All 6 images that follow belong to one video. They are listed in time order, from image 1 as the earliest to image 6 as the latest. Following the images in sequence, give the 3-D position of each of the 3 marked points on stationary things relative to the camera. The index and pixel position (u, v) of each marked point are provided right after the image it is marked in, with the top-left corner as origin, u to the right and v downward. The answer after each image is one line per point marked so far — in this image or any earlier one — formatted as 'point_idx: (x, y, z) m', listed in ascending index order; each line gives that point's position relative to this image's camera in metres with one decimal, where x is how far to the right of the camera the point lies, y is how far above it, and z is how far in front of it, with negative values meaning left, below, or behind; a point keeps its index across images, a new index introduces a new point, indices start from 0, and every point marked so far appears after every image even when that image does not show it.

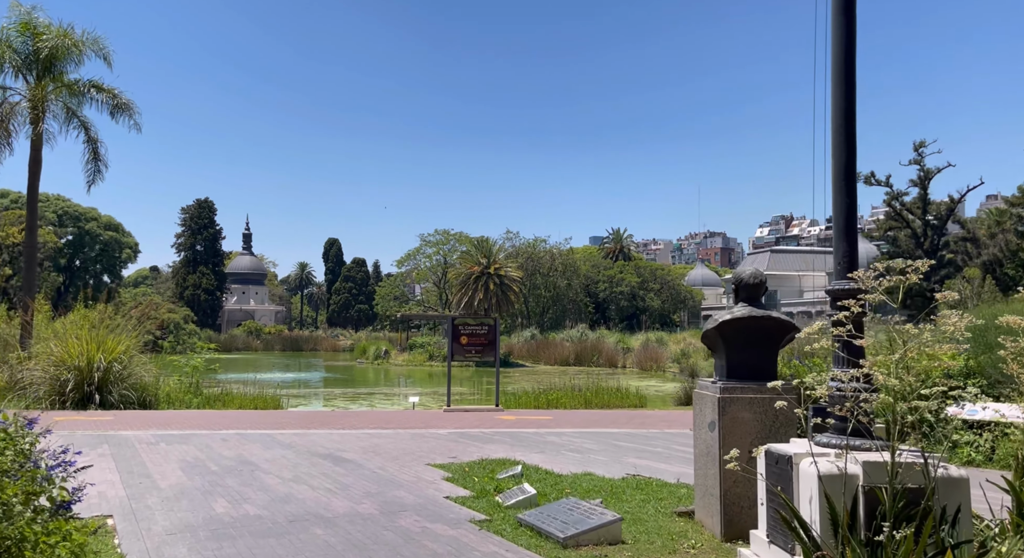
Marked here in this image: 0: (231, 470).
0: (-2.6, -1.8, +8.9) m
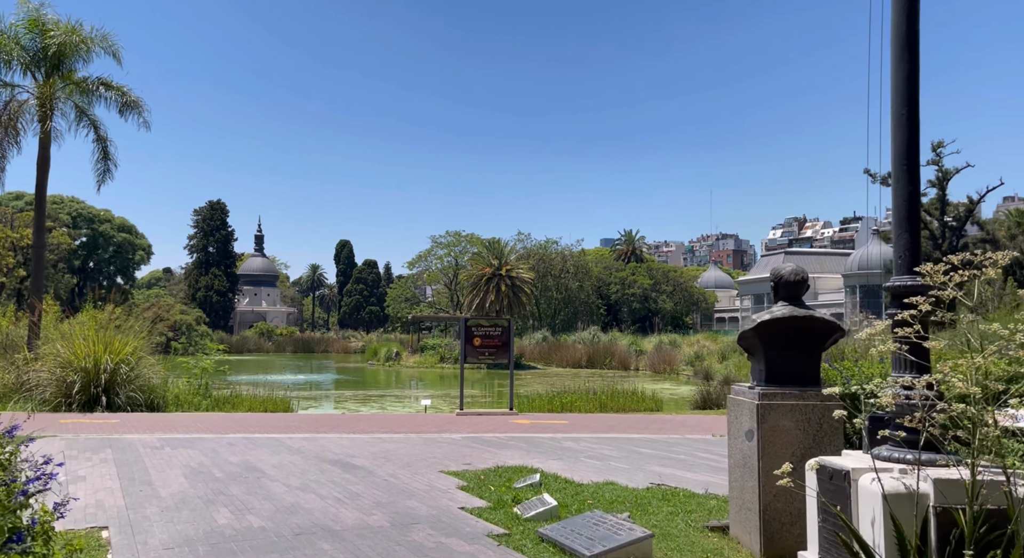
0: (-2.5, -1.8, +8.5) m
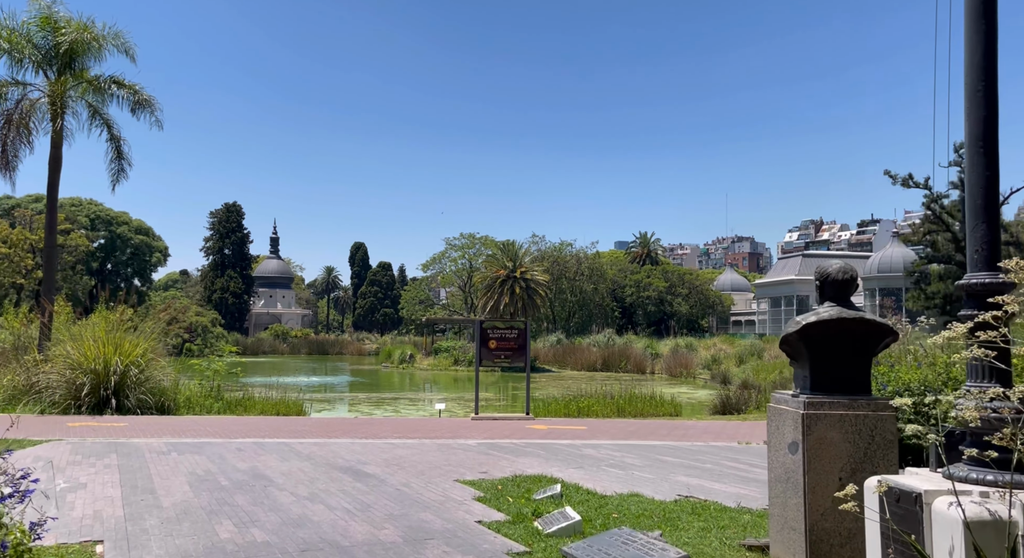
0: (-2.3, -1.8, +8.1) m
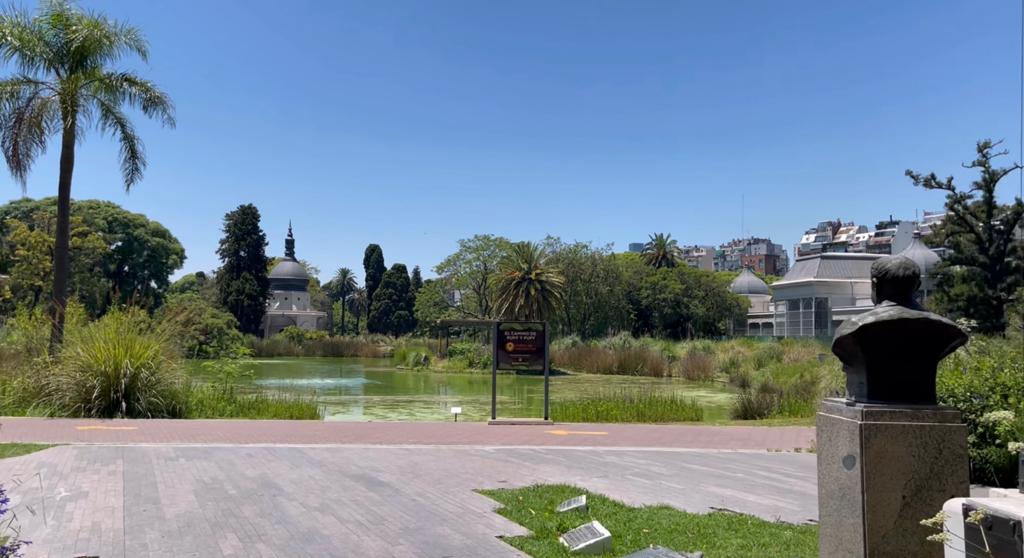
0: (-2.1, -1.8, +7.8) m
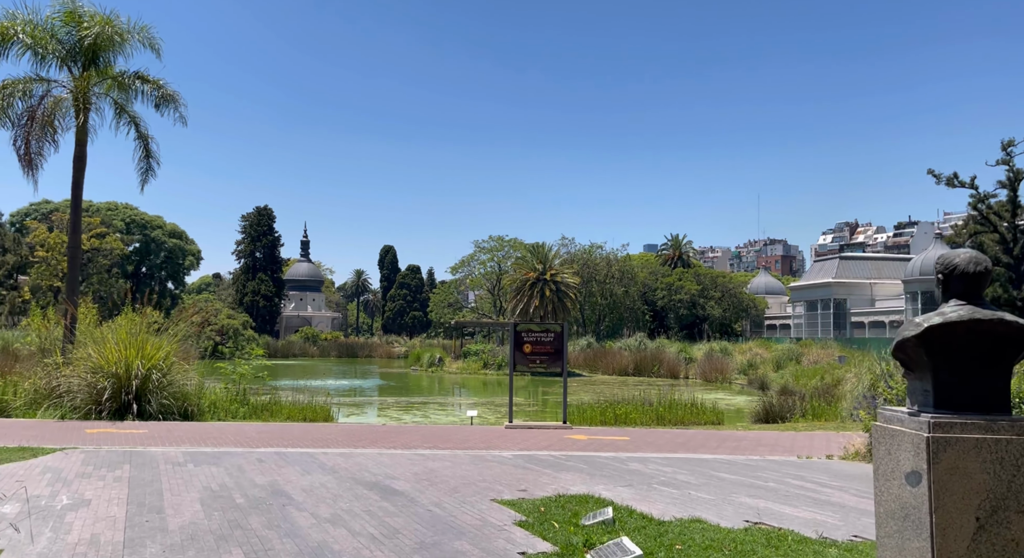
0: (-2.0, -1.8, +7.4) m
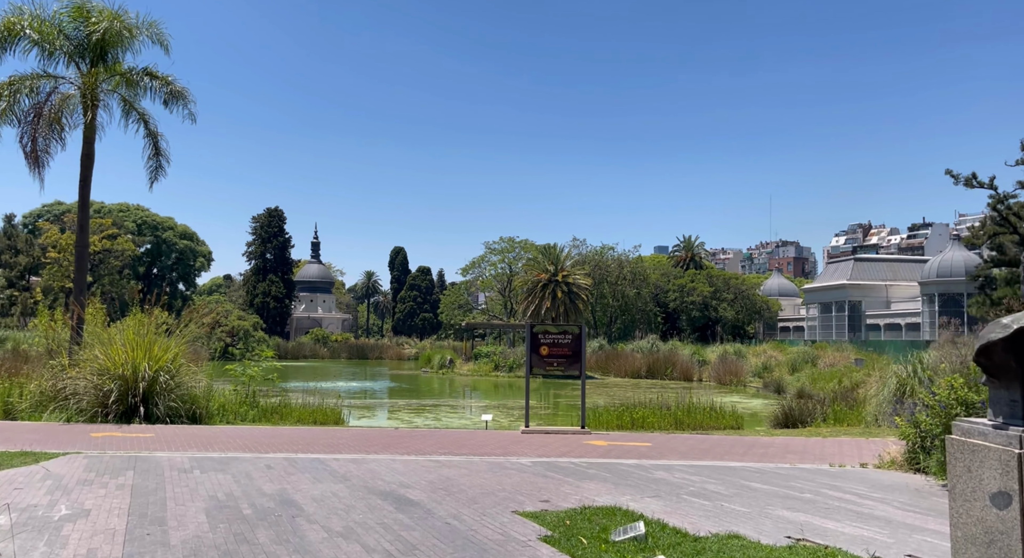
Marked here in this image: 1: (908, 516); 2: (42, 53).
0: (-1.8, -1.8, +7.0) m
1: (+3.0, -1.8, +7.1) m
2: (-9.0, +4.3, +18.0) m
